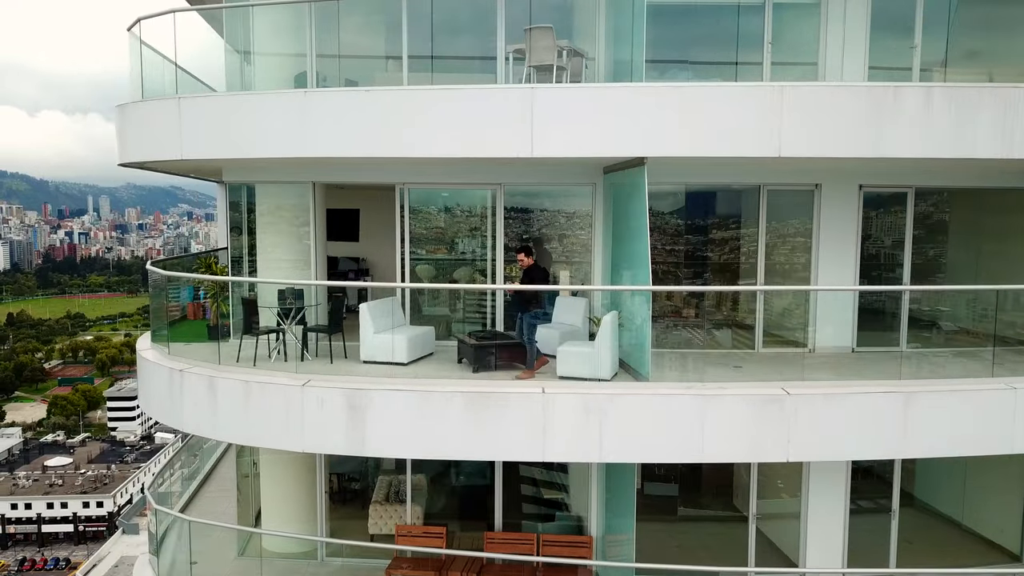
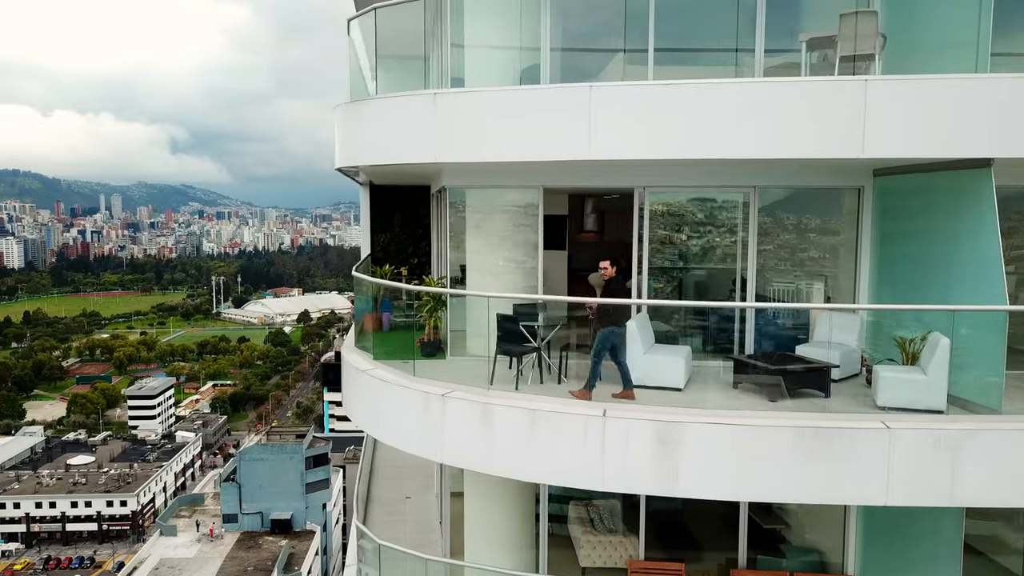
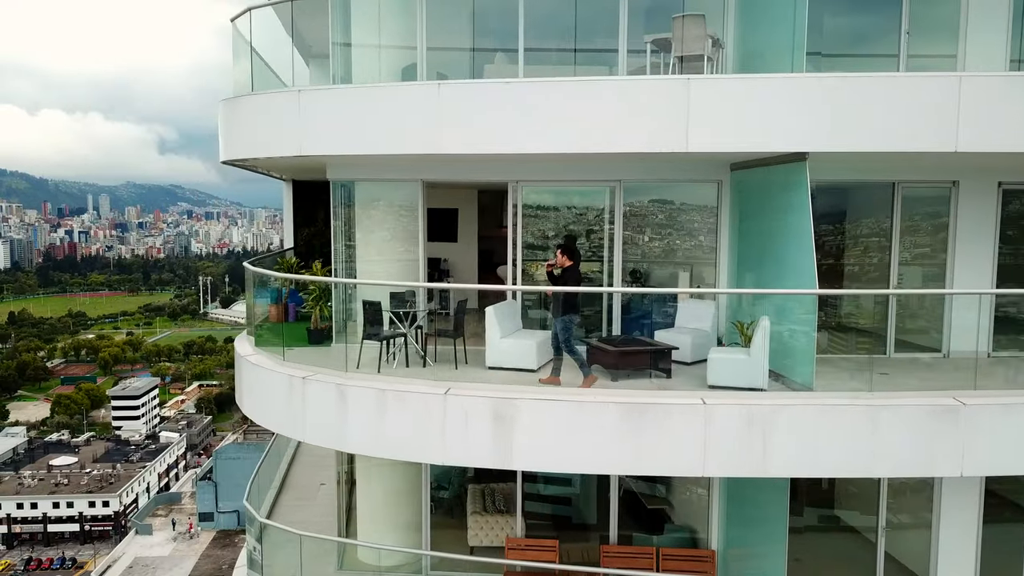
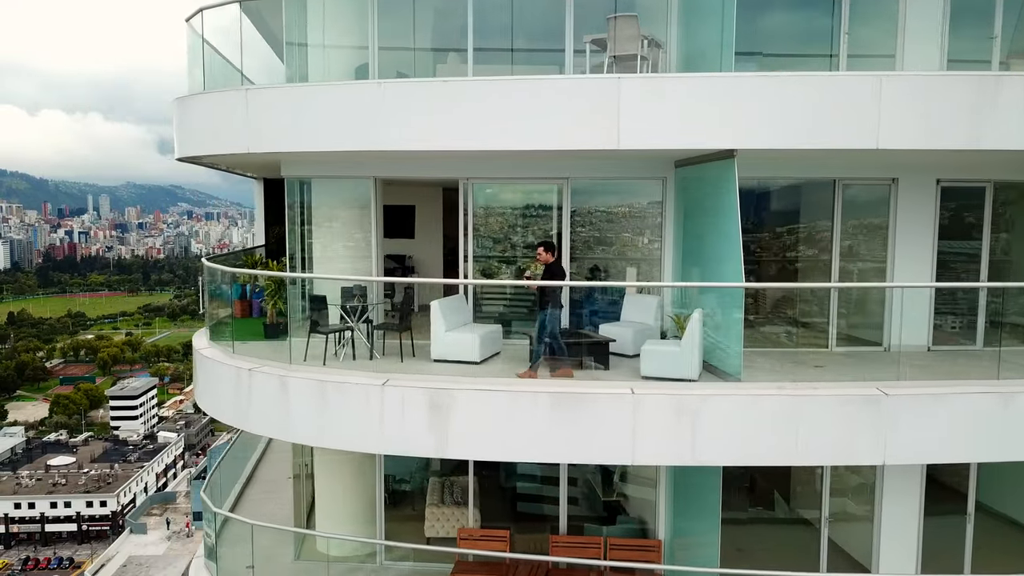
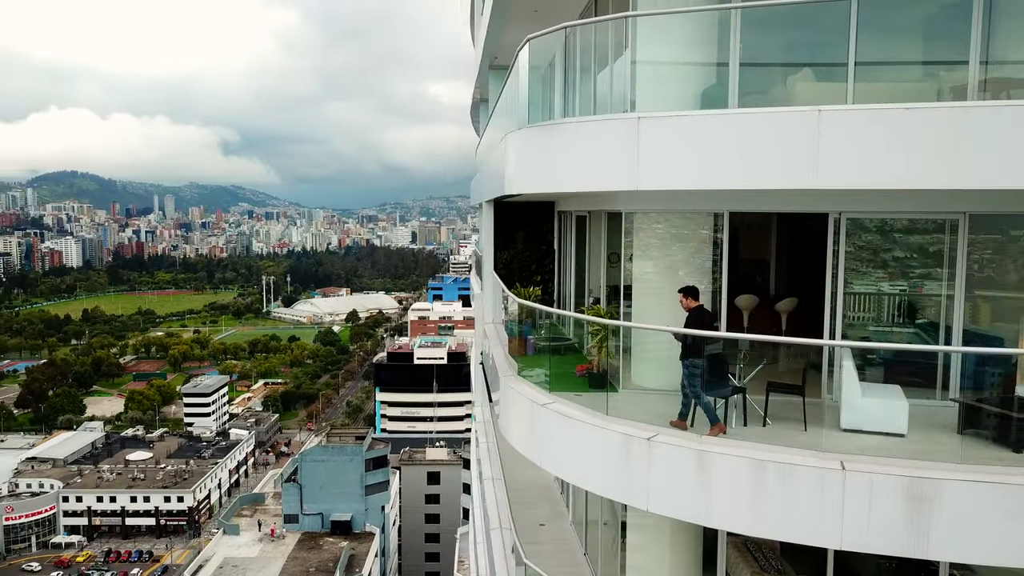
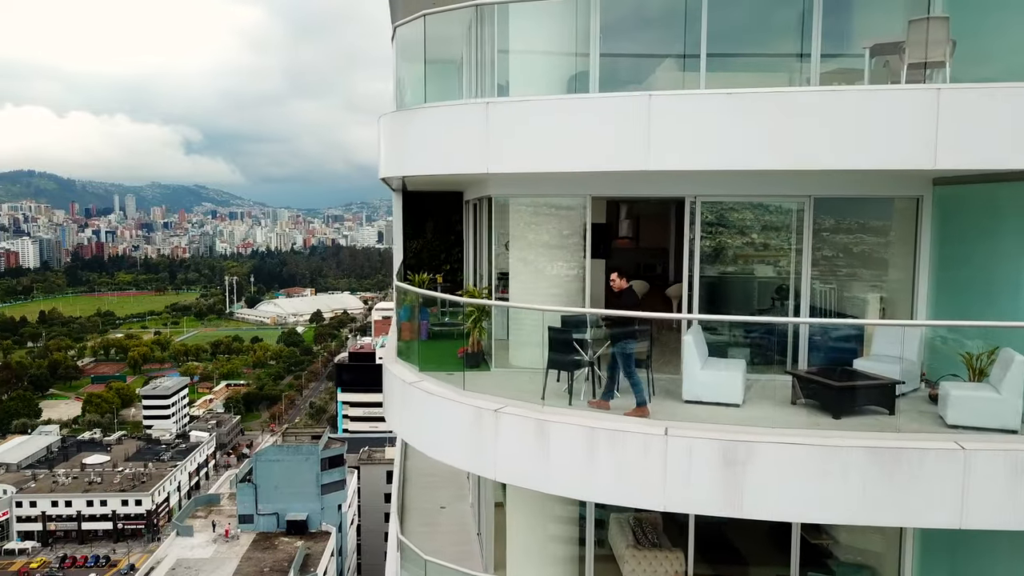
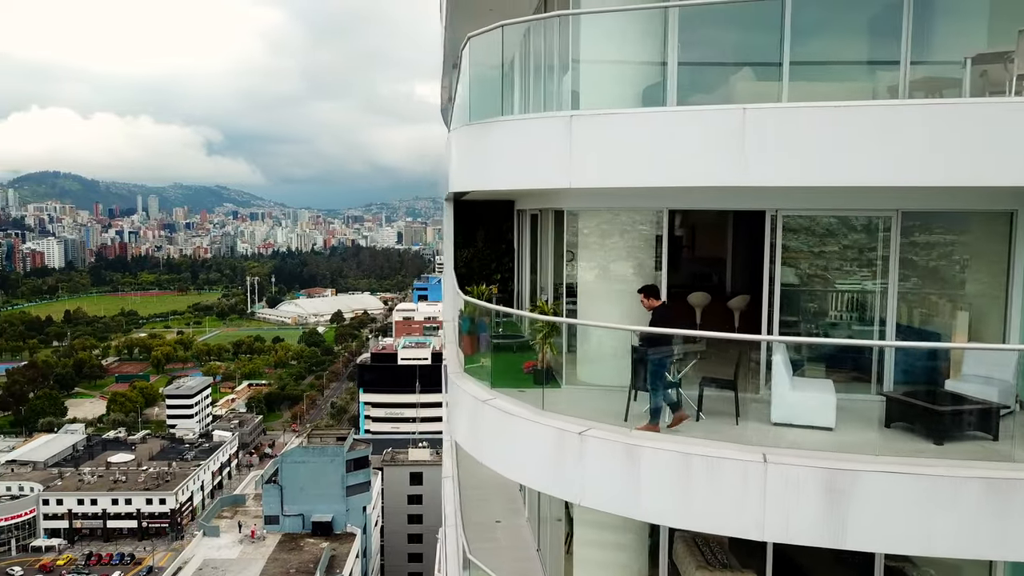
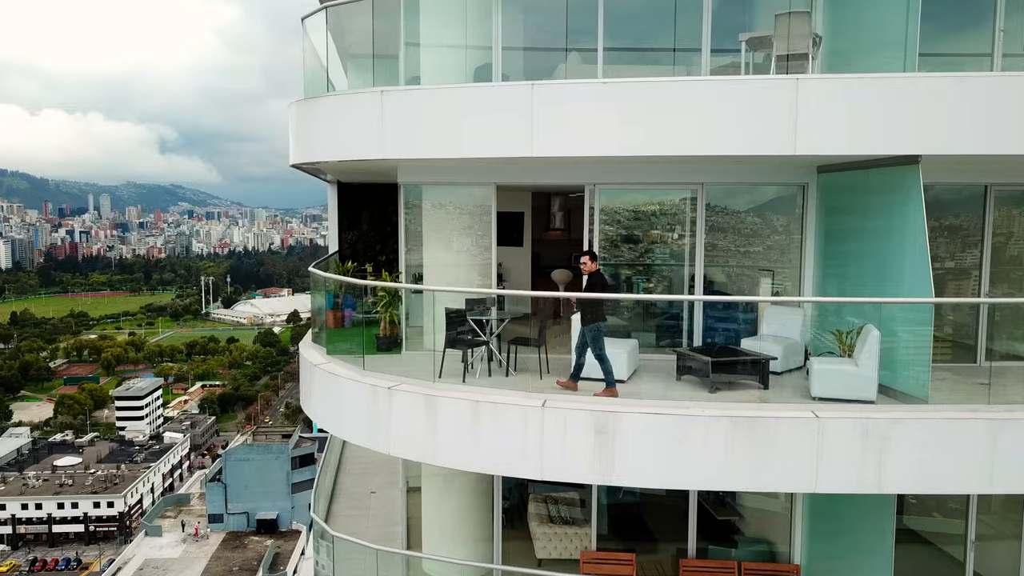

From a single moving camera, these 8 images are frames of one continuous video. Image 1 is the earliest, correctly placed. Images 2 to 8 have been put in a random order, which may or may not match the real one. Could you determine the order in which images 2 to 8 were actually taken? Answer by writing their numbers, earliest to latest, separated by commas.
4, 3, 8, 2, 6, 7, 5
